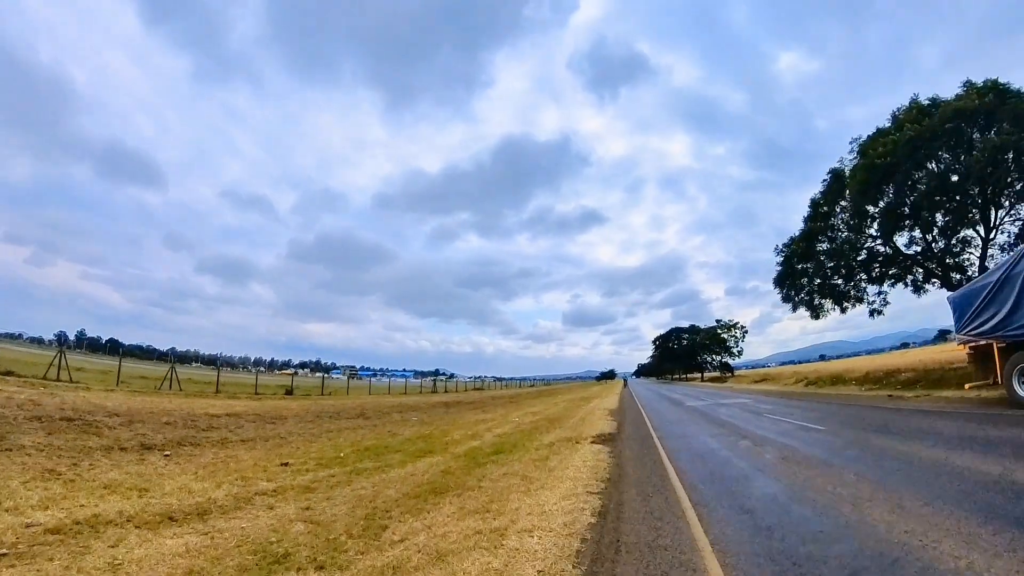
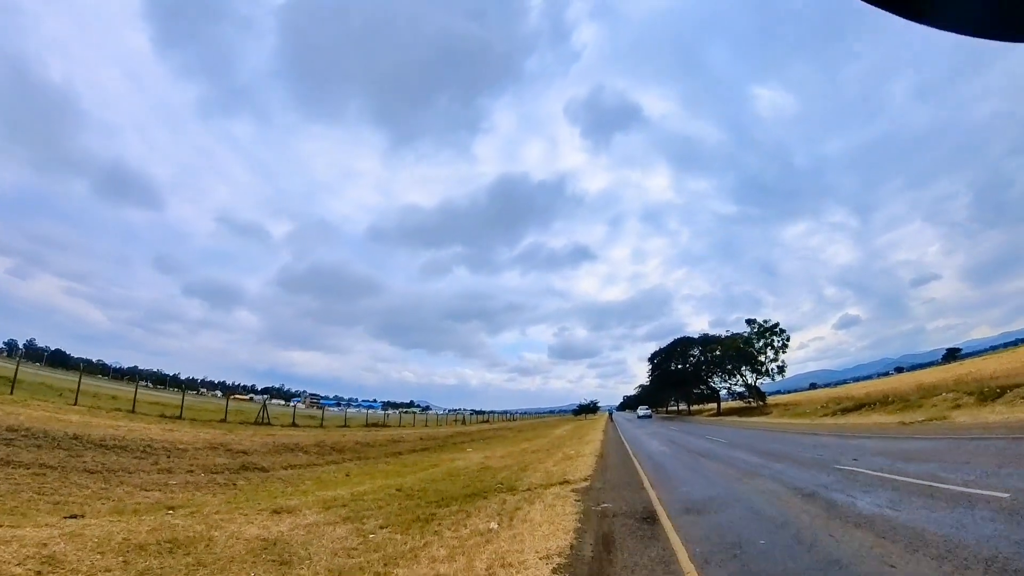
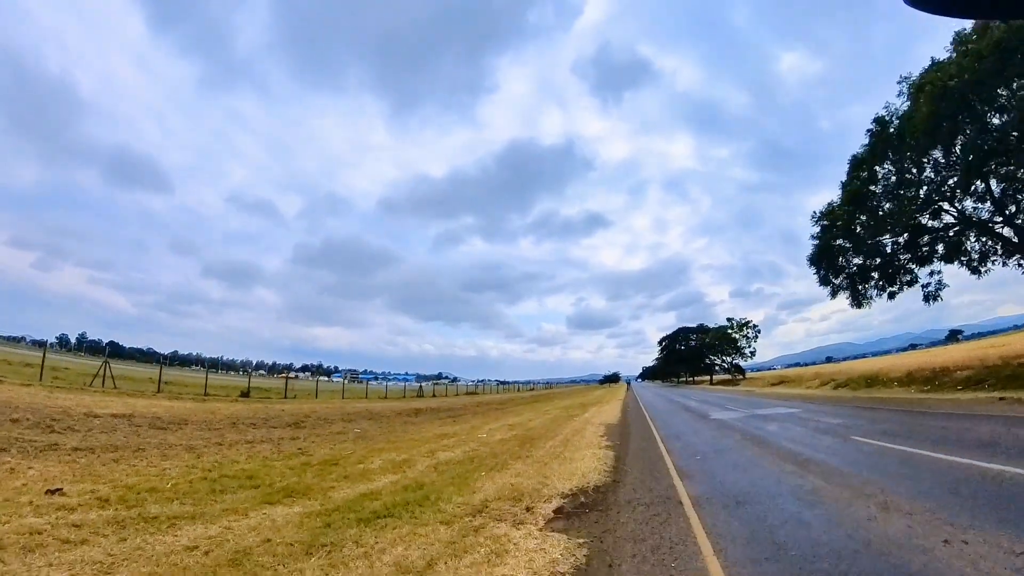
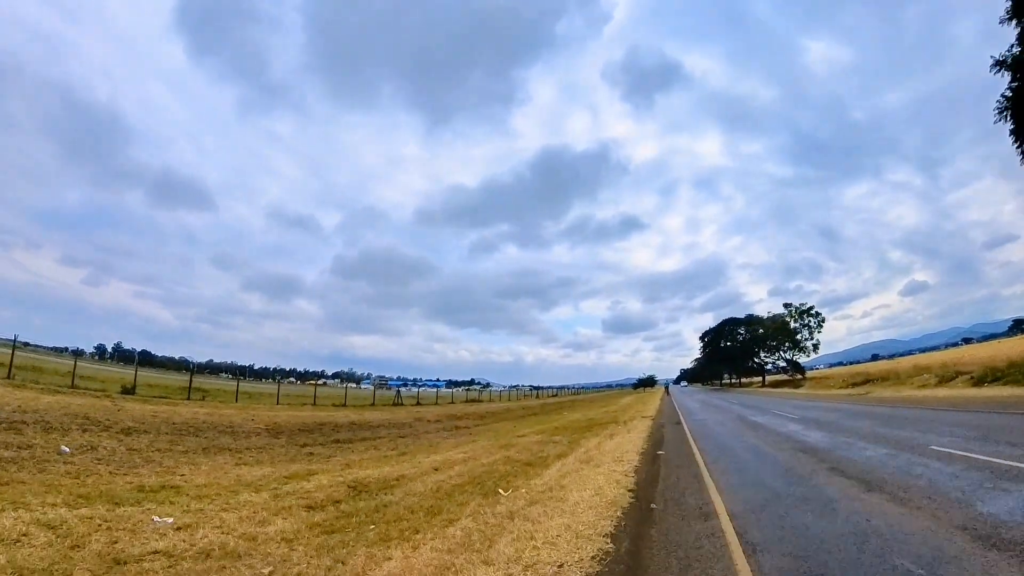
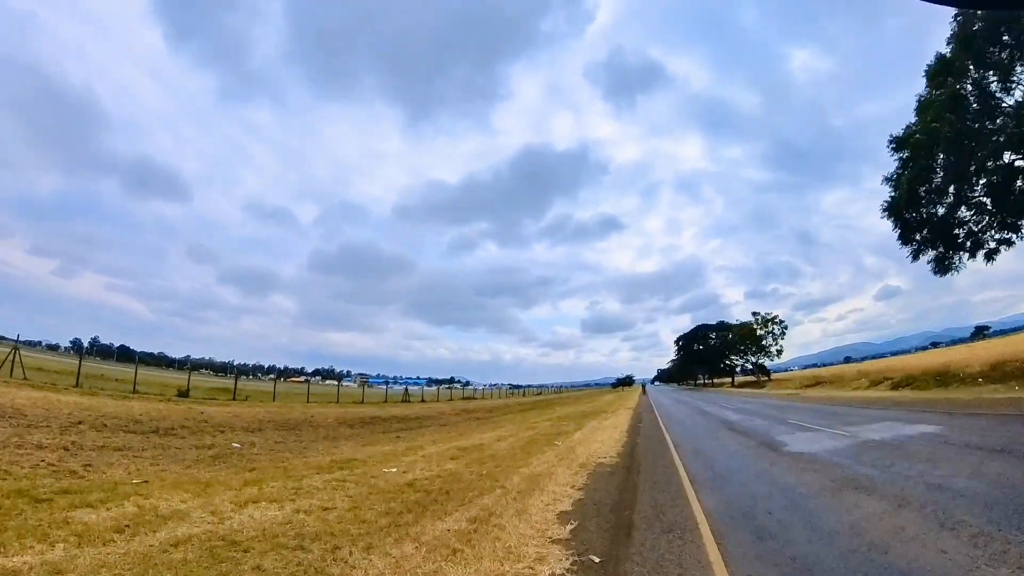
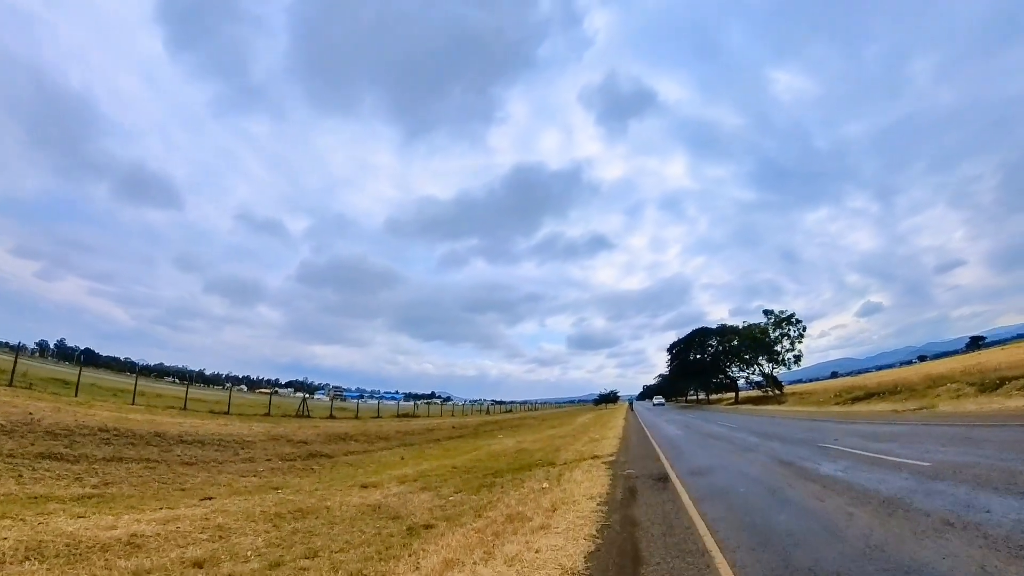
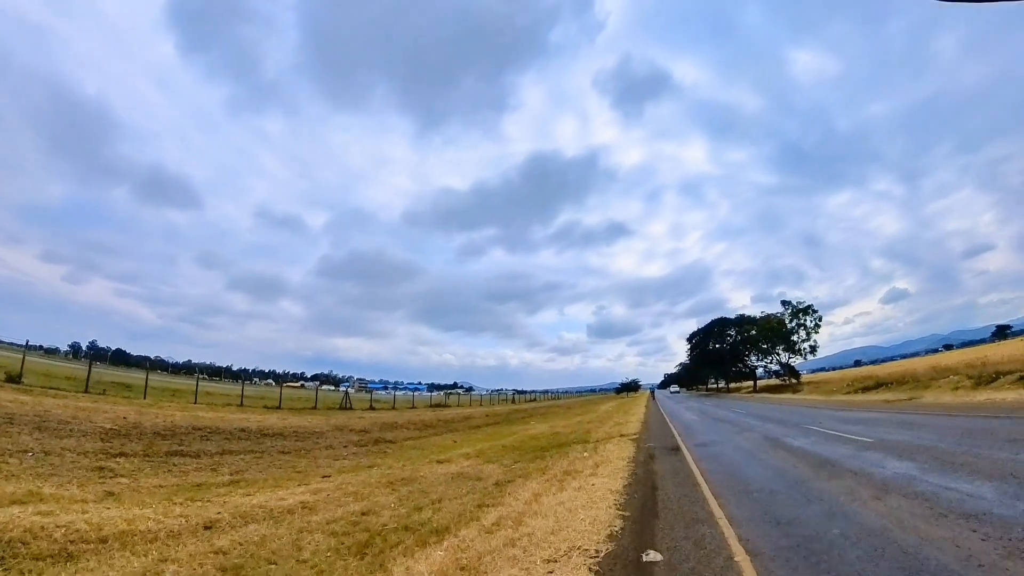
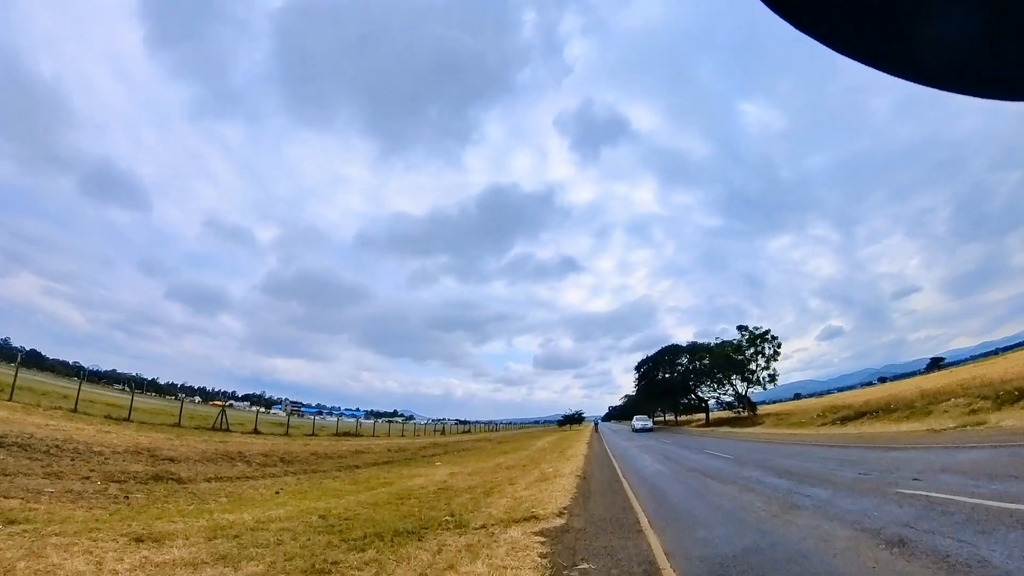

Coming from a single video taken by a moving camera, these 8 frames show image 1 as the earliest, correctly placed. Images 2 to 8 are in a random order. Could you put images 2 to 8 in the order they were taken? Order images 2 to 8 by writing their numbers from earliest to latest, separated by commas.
3, 5, 4, 7, 6, 2, 8
